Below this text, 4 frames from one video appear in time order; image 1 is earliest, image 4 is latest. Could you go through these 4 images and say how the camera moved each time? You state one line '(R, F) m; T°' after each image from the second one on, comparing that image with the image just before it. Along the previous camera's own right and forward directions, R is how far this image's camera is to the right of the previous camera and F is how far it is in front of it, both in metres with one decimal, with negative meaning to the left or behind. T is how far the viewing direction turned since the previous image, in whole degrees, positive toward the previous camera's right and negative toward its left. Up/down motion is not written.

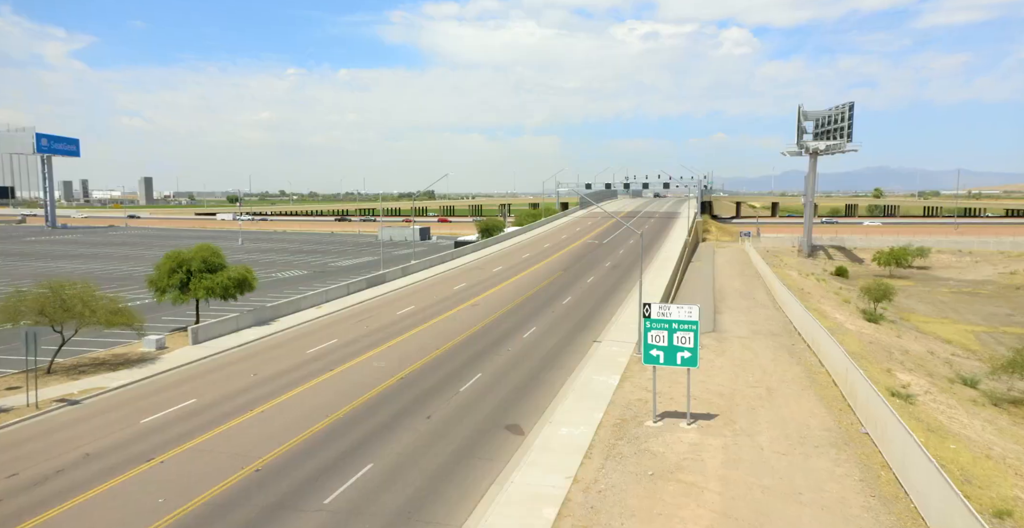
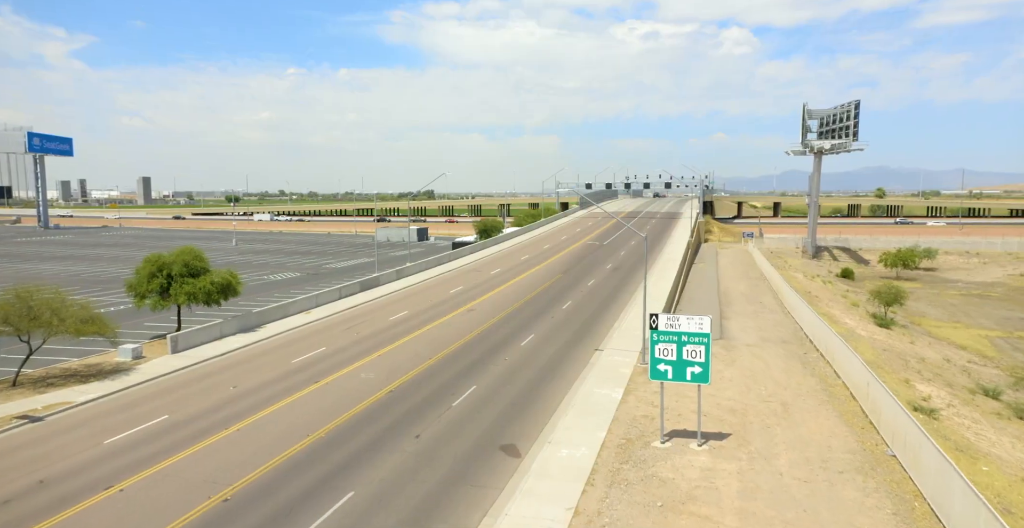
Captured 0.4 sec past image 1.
(+0.1, +0.8) m; 0°
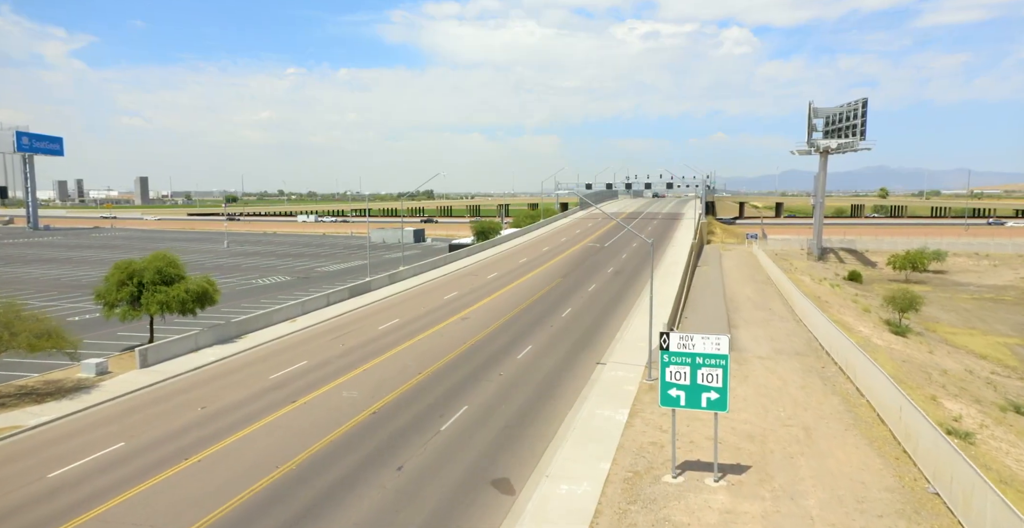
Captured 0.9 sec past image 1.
(+0.1, +1.1) m; 0°
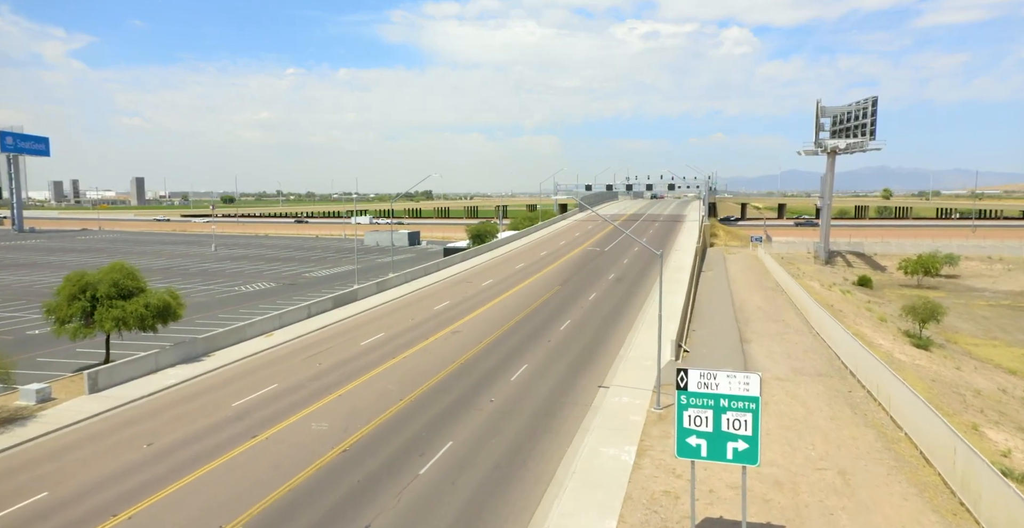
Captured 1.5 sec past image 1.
(+0.1, +1.4) m; 0°
